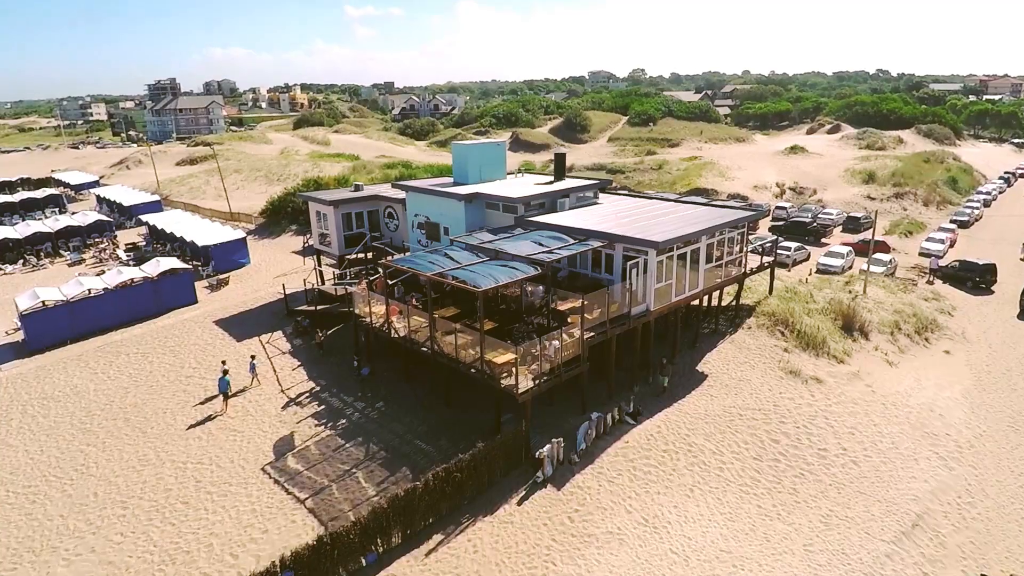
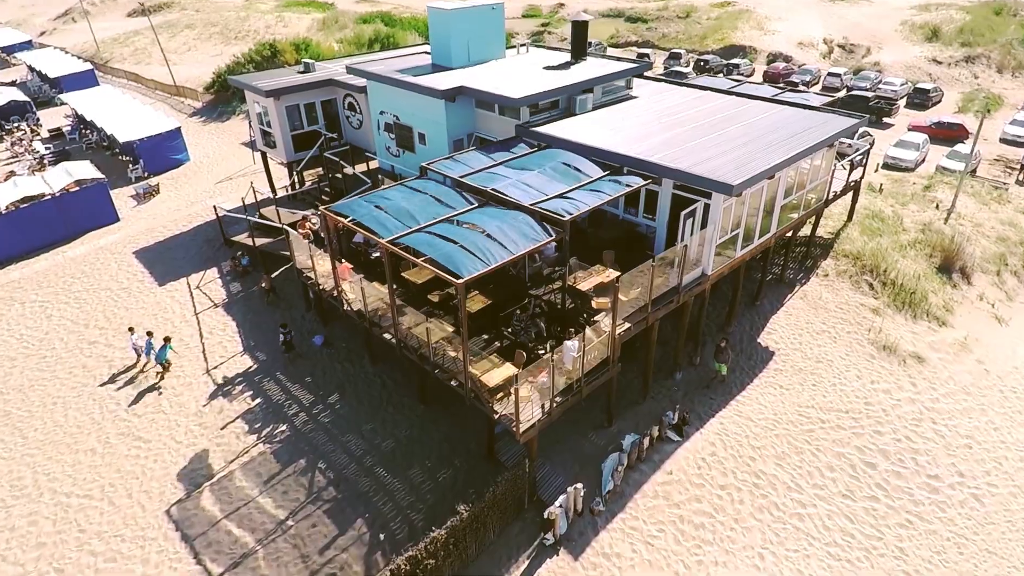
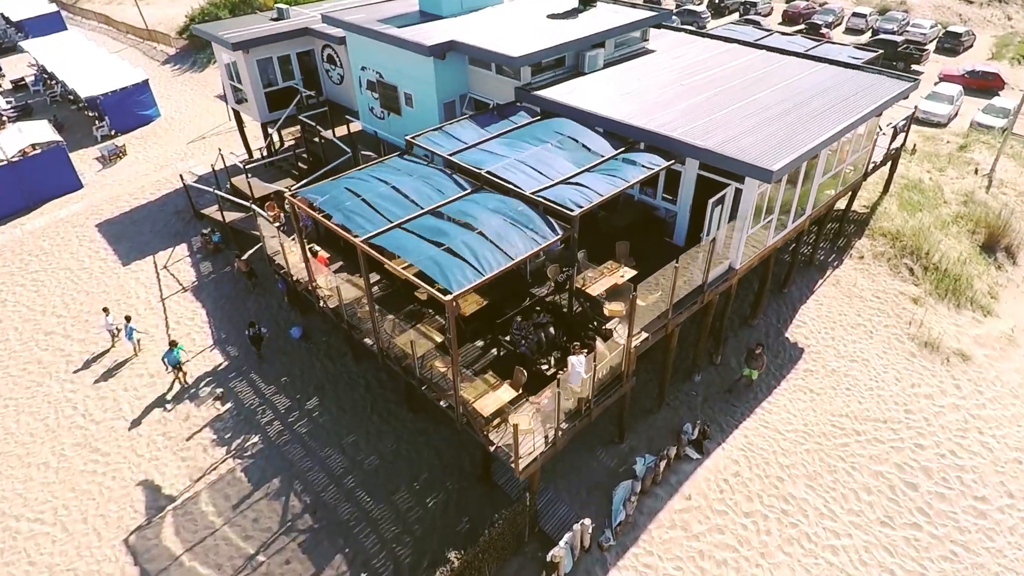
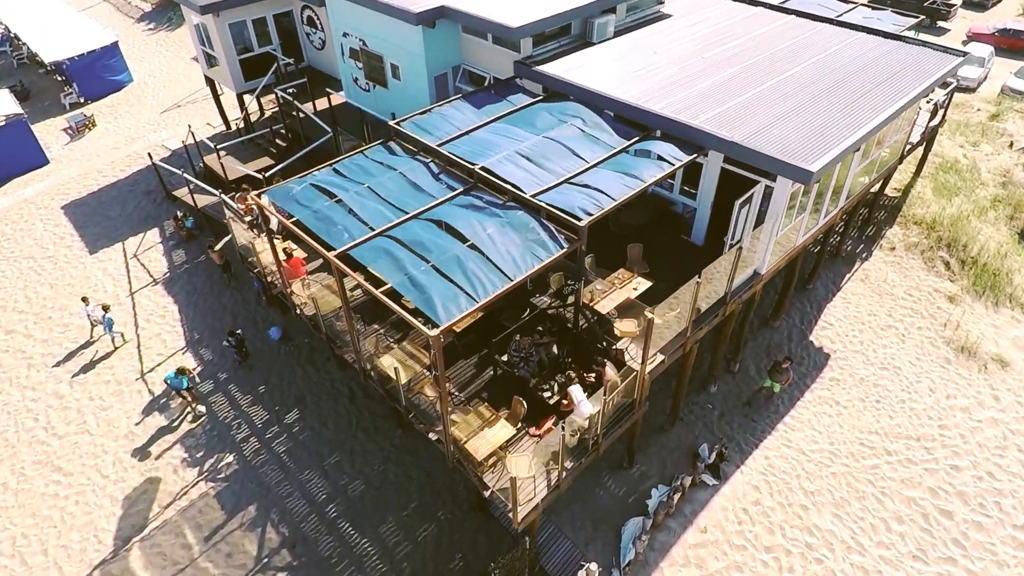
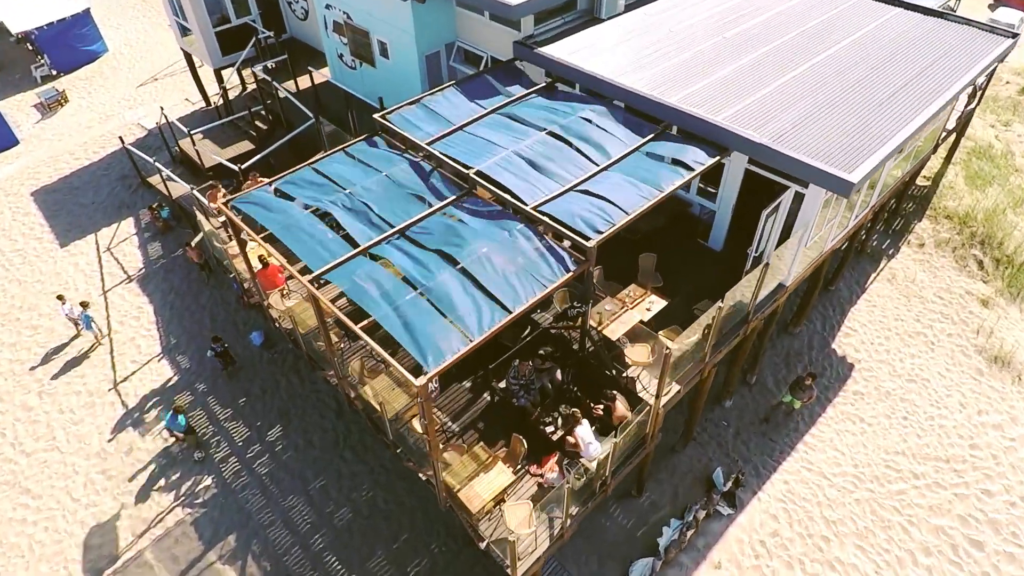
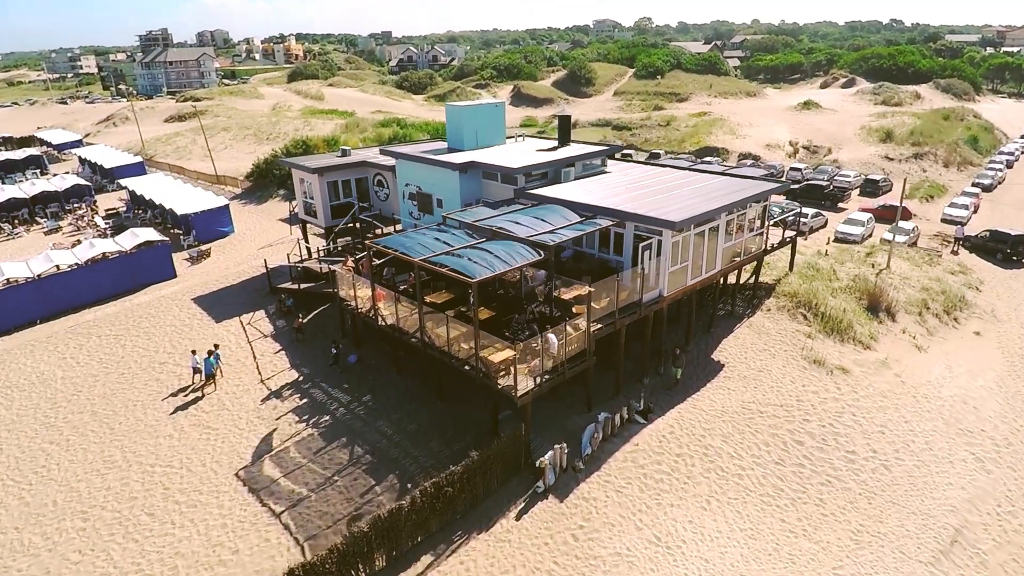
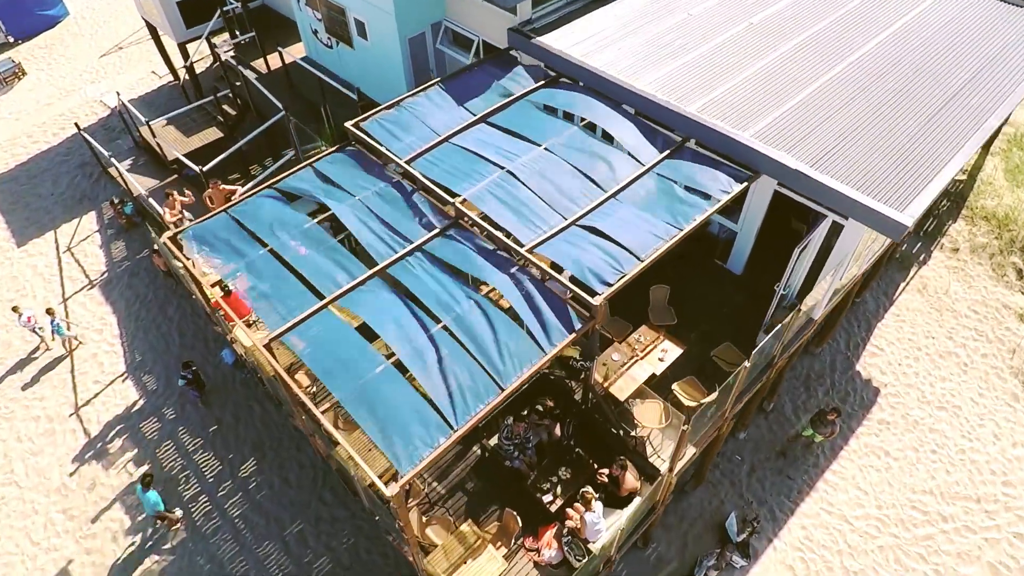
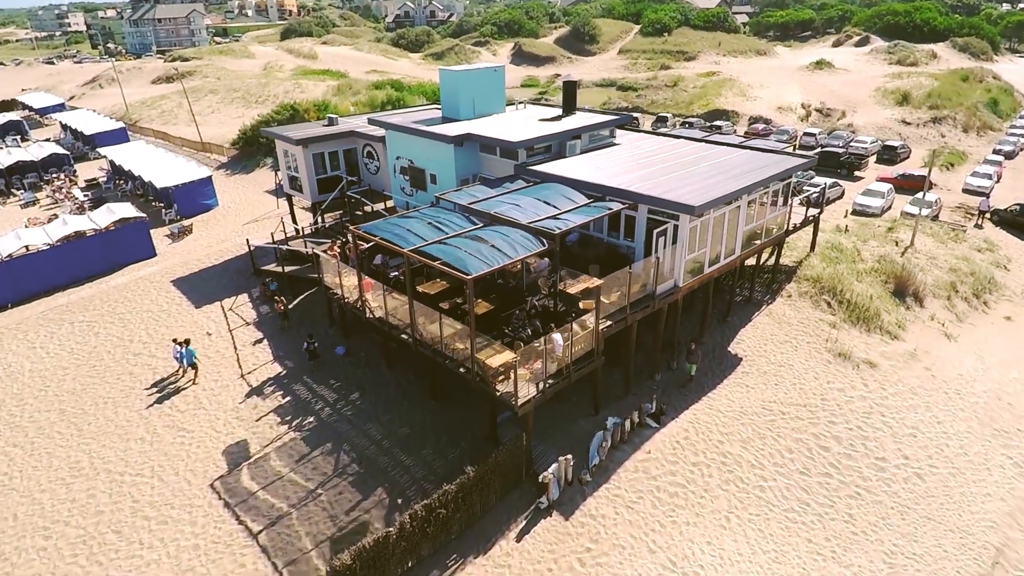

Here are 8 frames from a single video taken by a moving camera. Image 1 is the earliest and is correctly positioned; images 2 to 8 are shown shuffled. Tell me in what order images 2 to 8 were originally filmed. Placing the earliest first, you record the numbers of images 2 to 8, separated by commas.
6, 8, 2, 3, 4, 5, 7
